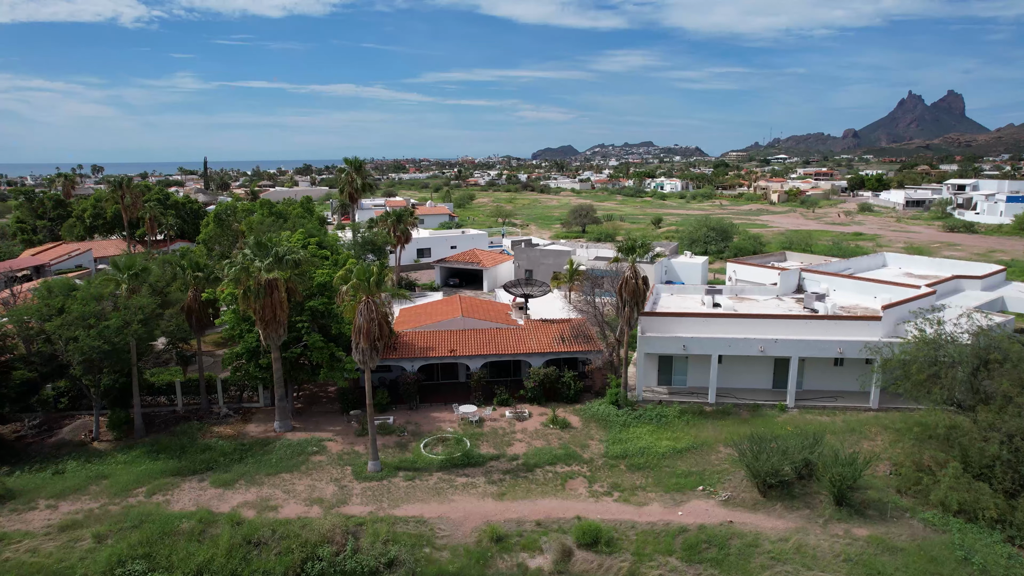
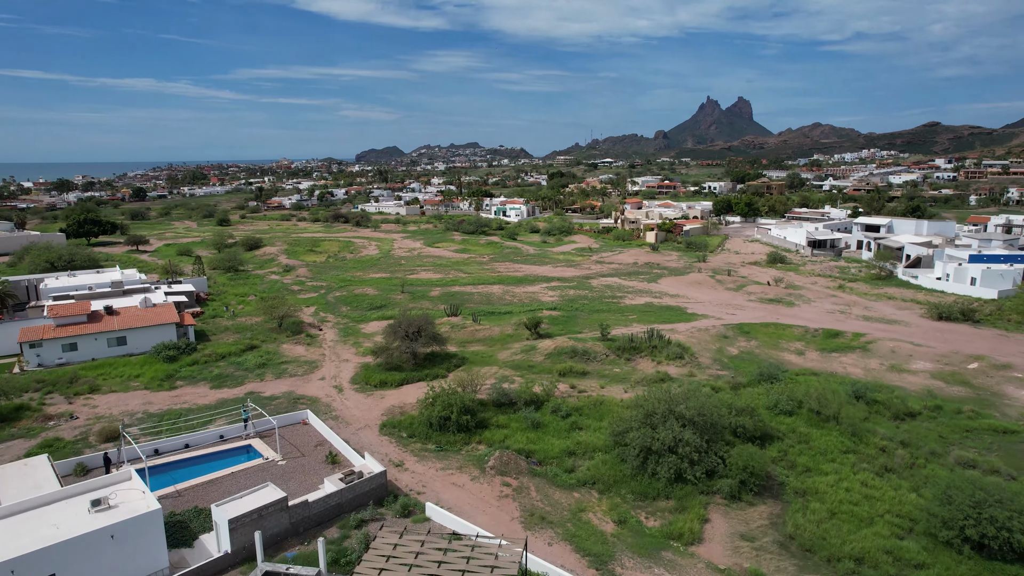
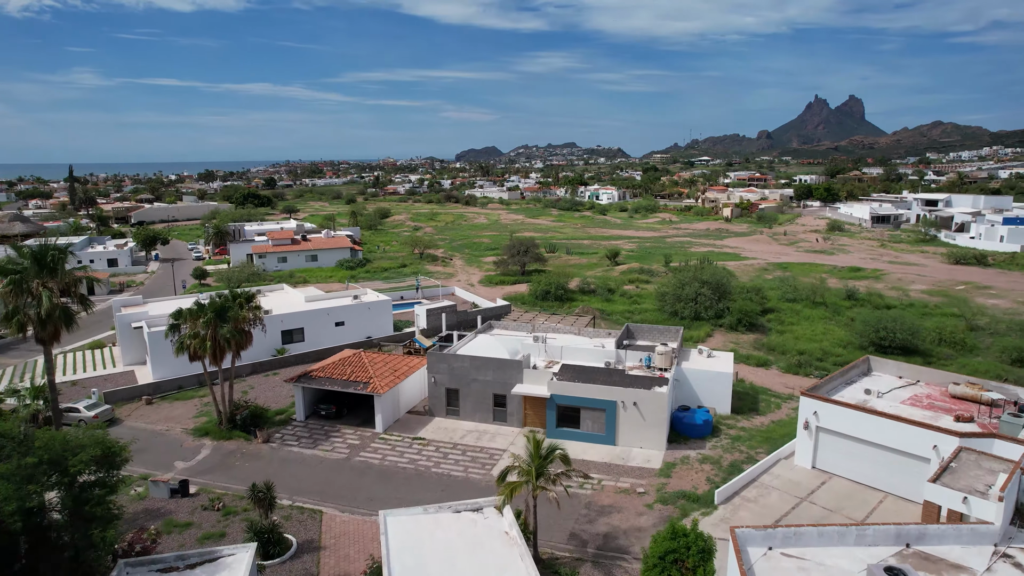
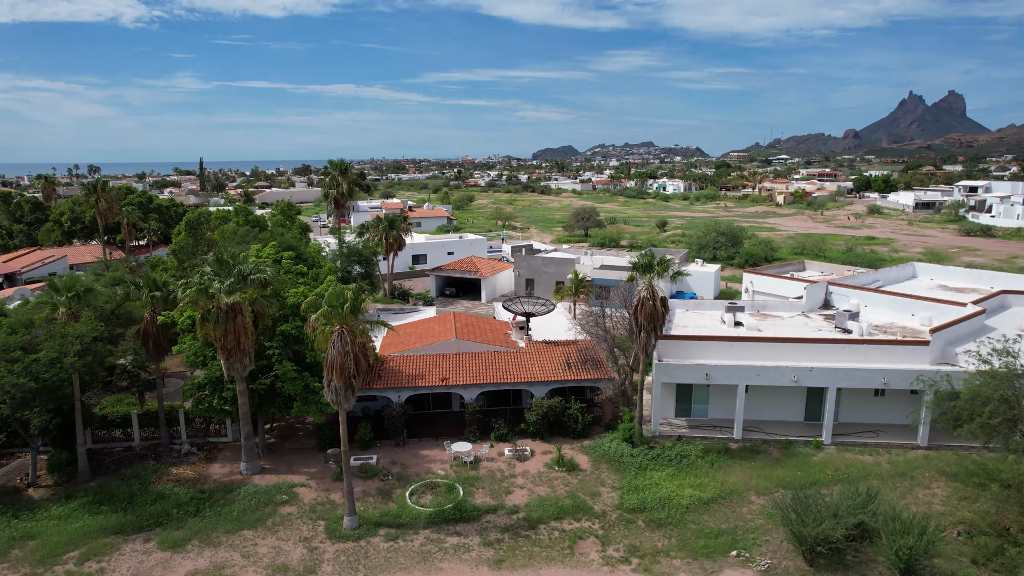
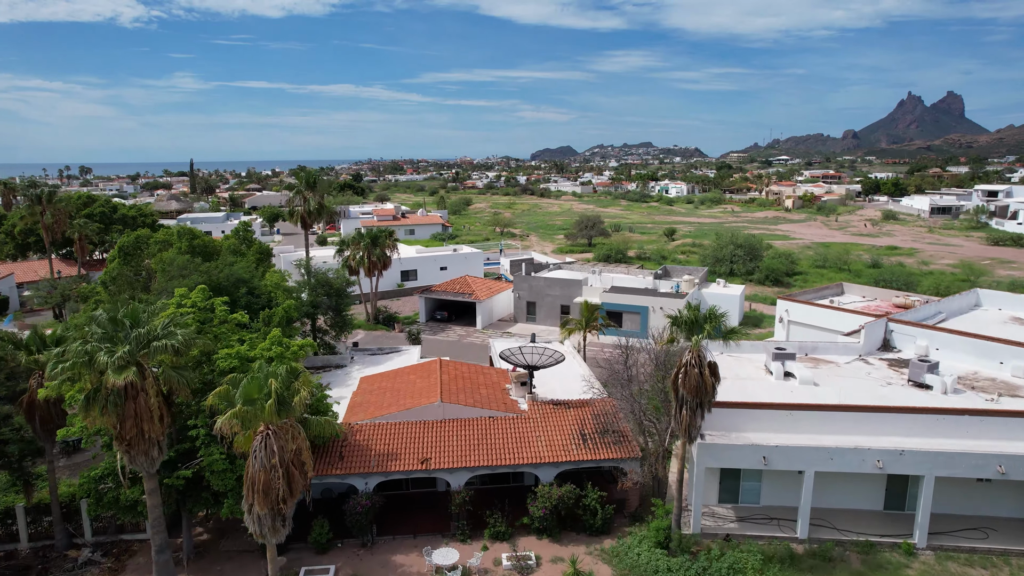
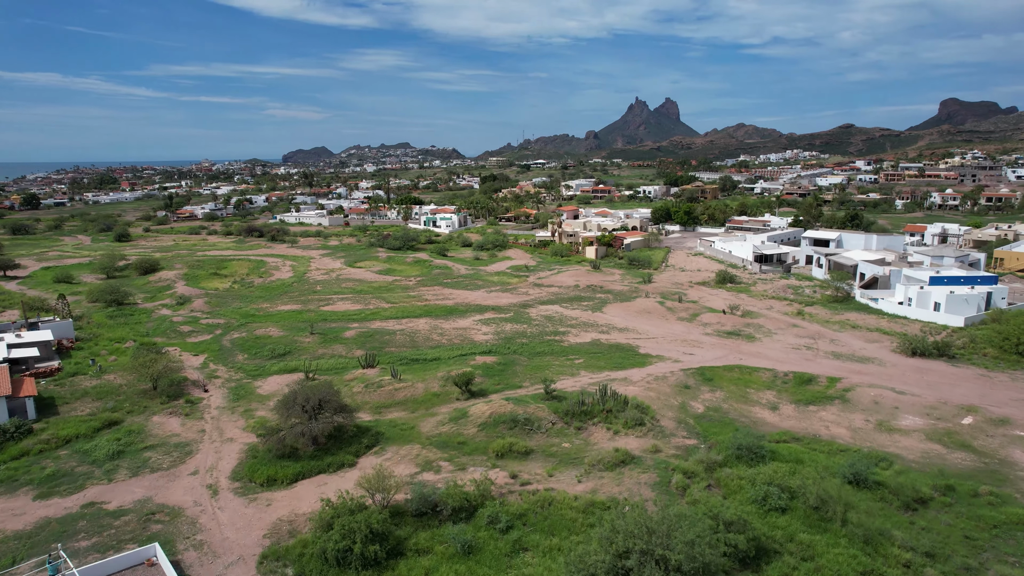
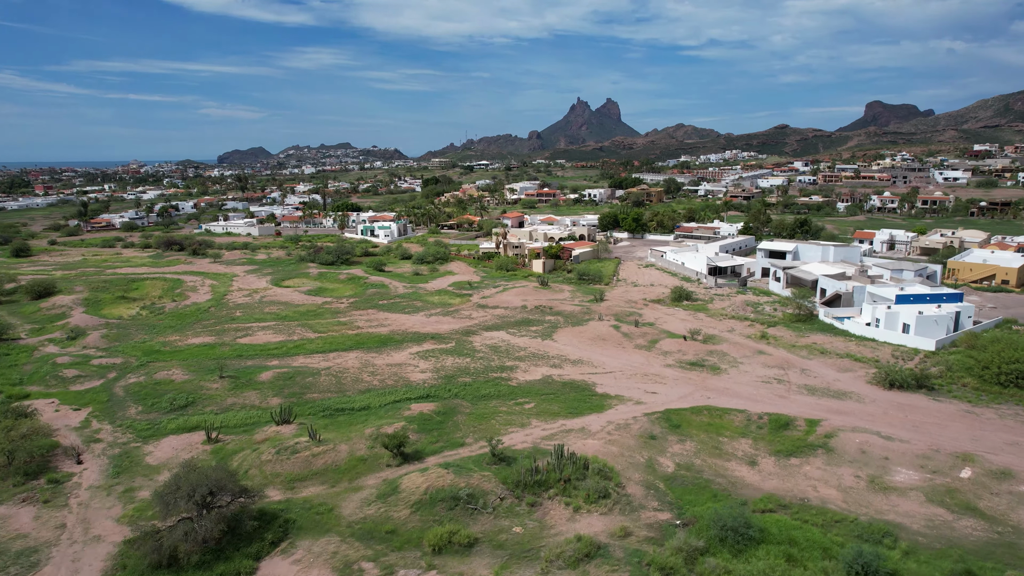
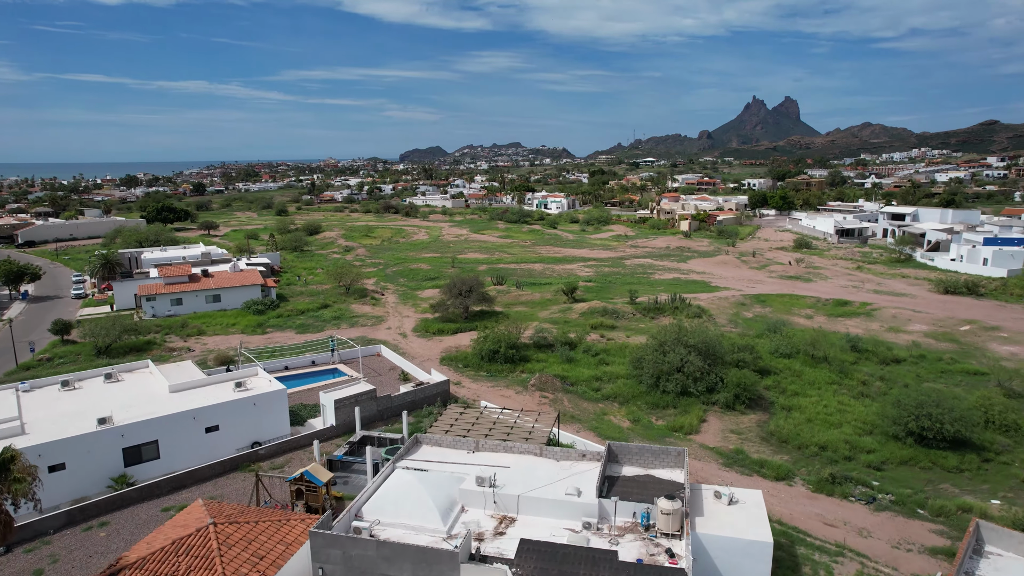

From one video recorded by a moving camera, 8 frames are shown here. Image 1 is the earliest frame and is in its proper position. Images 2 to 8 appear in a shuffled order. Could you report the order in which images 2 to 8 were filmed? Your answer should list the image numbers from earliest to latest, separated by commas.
4, 5, 3, 8, 2, 6, 7
